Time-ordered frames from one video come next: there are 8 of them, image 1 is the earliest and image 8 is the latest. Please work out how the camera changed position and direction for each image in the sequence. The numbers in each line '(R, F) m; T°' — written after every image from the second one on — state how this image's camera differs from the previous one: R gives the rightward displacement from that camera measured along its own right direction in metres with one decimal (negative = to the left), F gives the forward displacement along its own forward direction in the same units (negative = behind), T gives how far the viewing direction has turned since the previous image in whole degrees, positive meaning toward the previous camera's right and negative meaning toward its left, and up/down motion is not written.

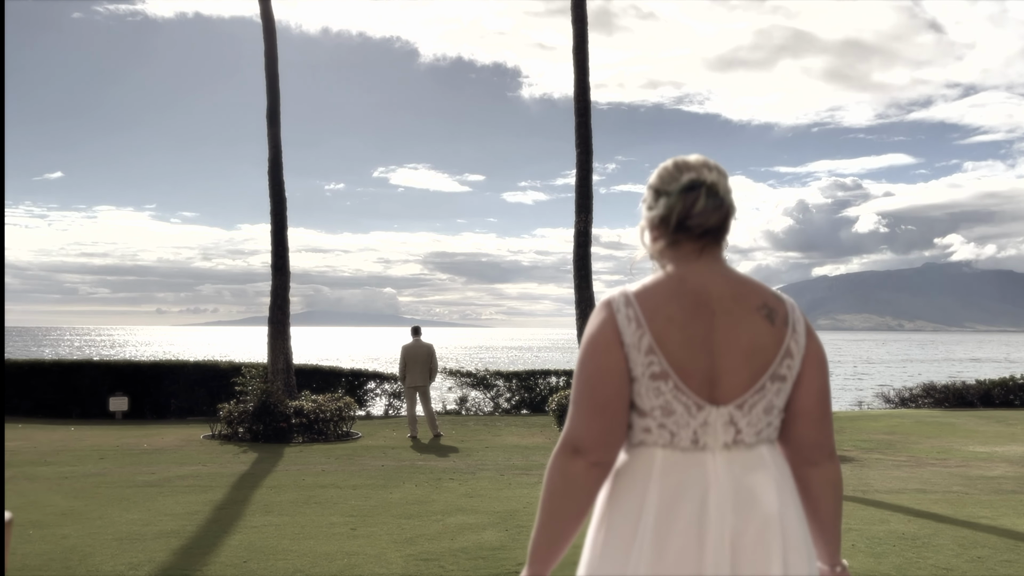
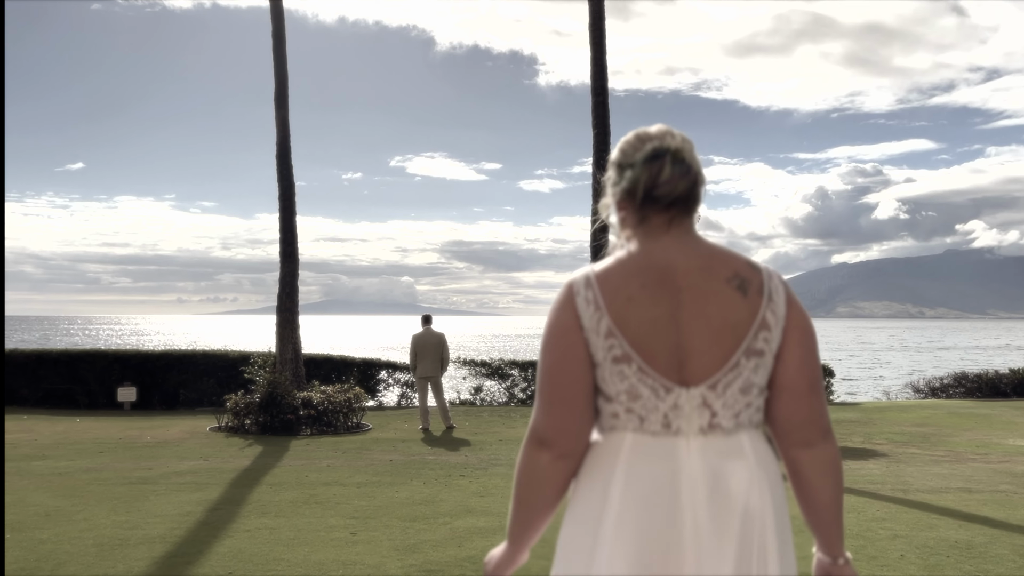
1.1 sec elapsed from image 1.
(0.0, +0.6) m; -1°
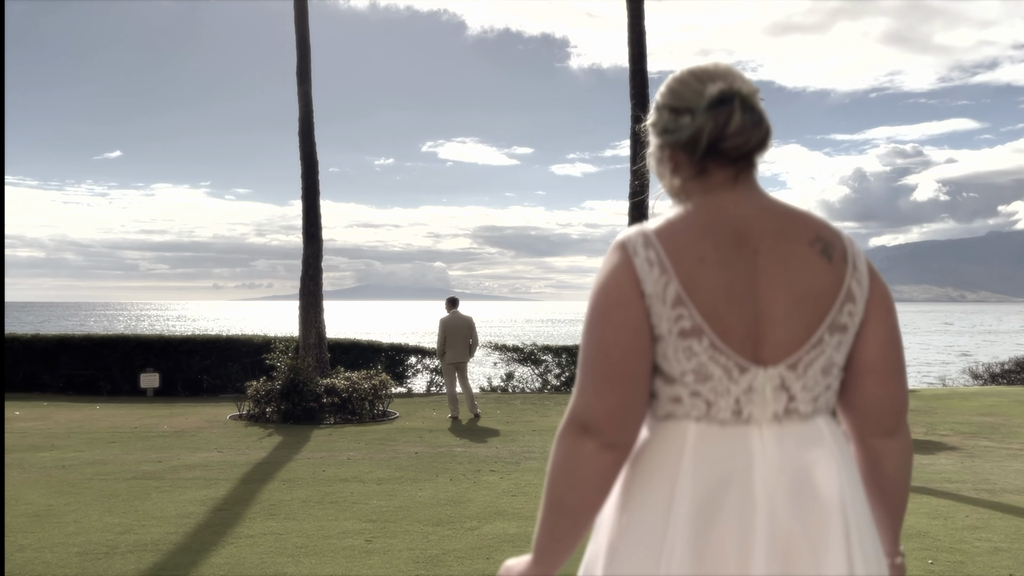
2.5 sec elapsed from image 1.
(0.0, +0.9) m; -2°
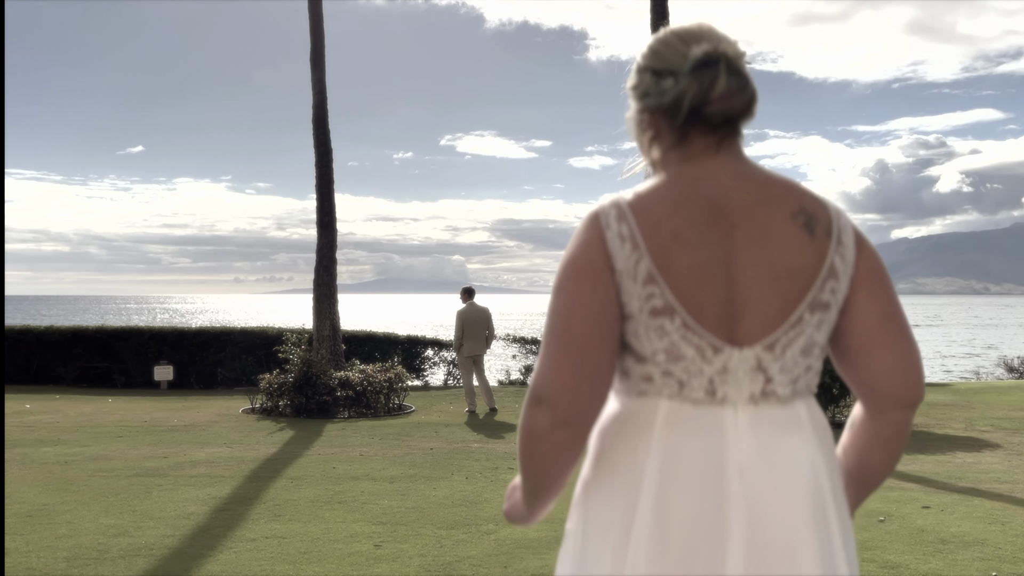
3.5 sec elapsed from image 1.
(0.0, +0.5) m; -1°
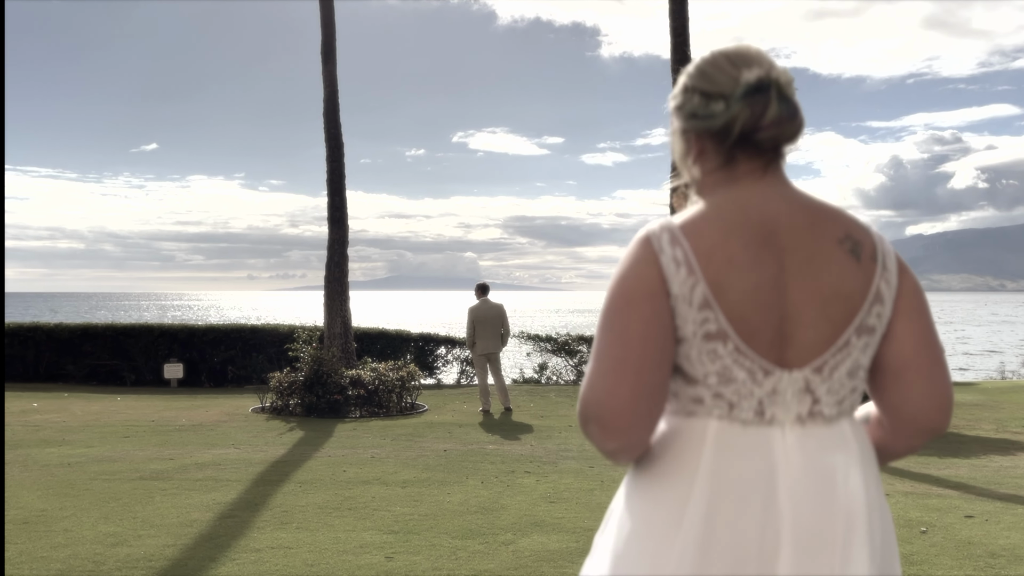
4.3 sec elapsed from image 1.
(0.0, +0.4) m; -1°
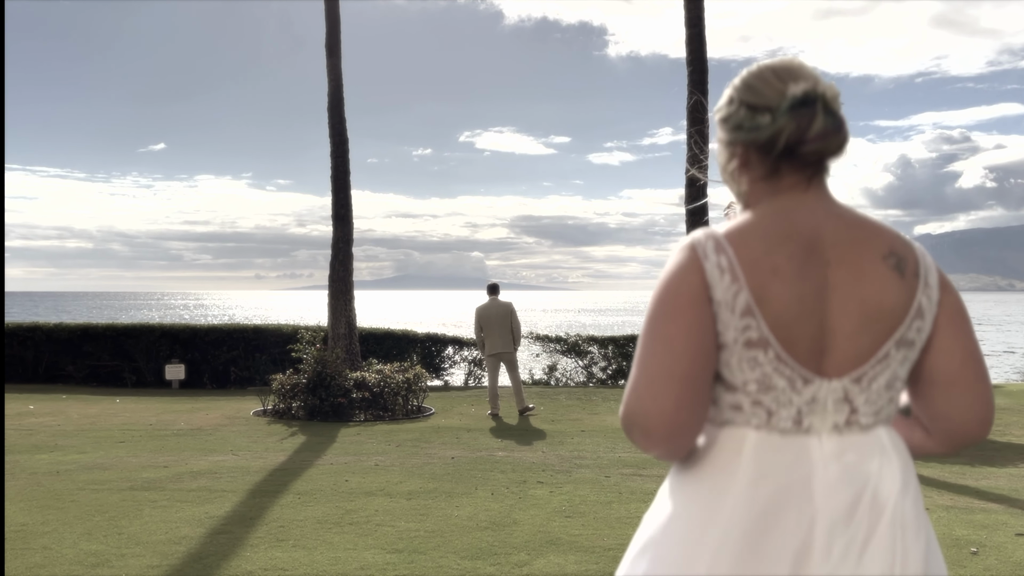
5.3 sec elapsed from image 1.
(-0.1, +0.5) m; 0°
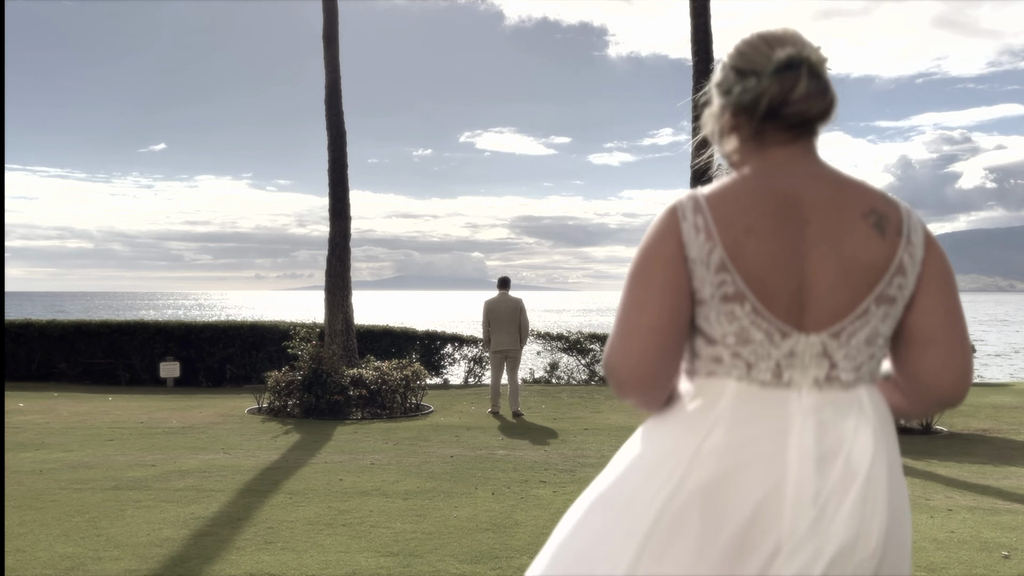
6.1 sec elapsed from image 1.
(0.0, +0.3) m; 0°
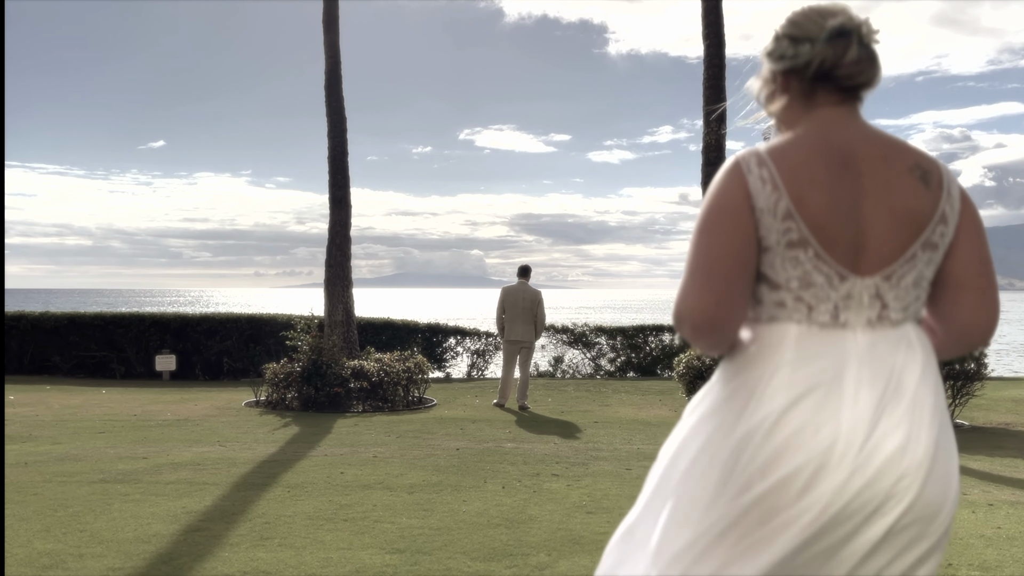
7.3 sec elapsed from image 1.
(-0.1, +0.4) m; 0°
